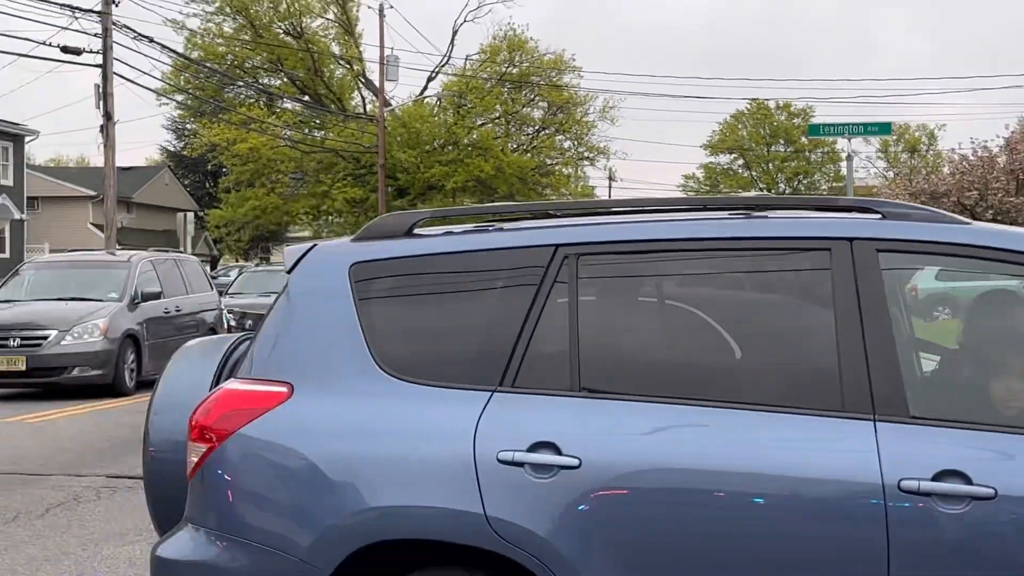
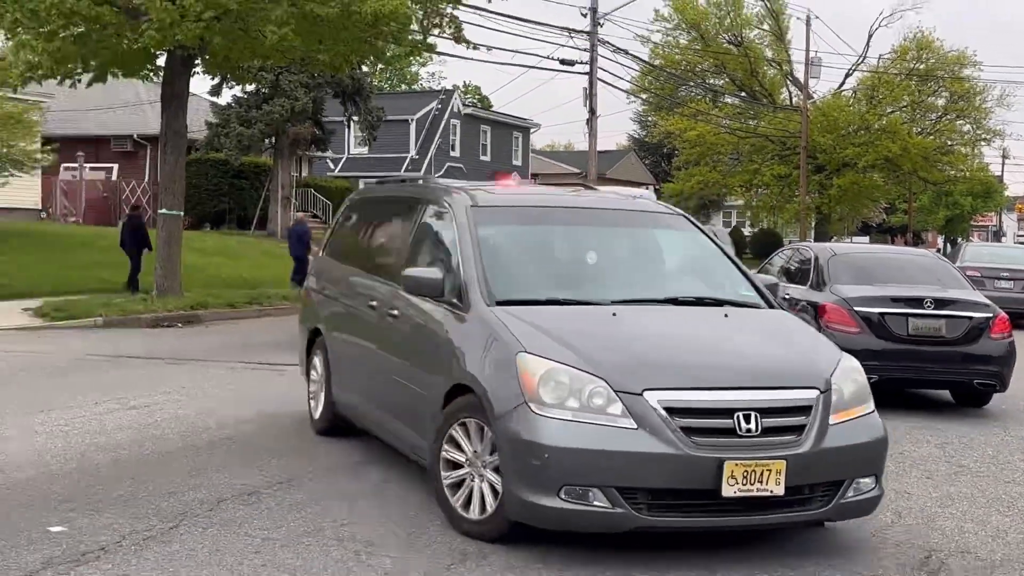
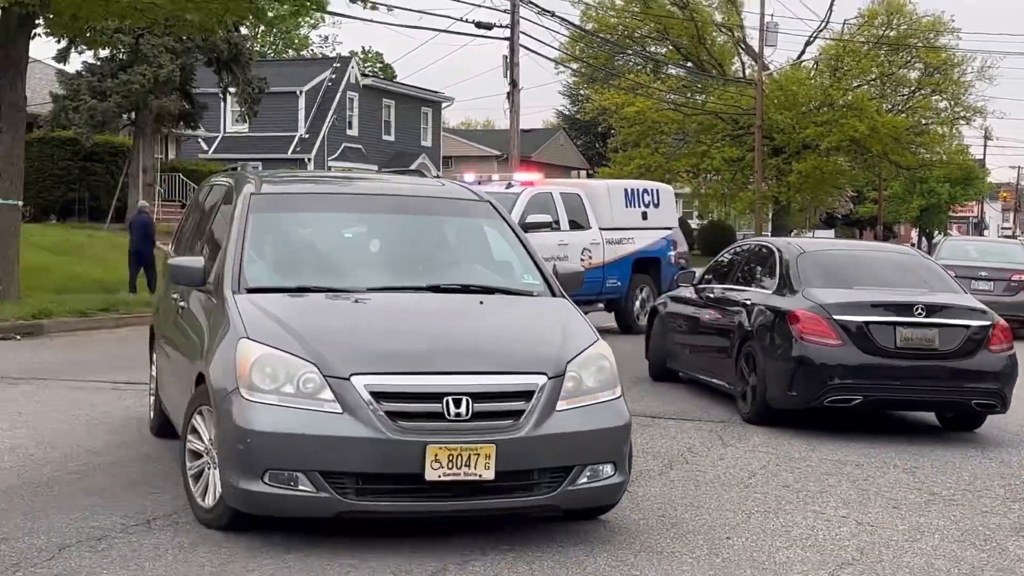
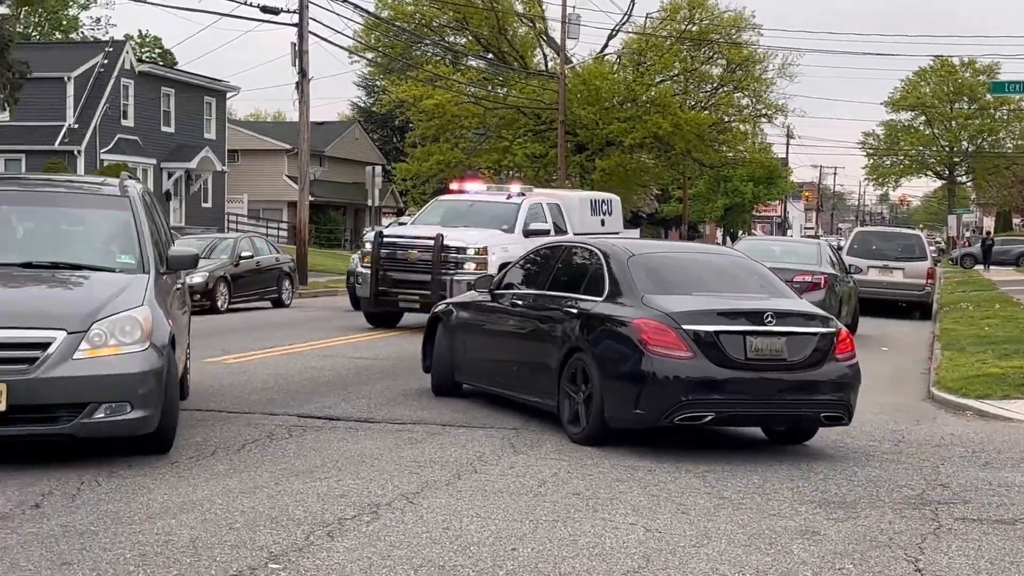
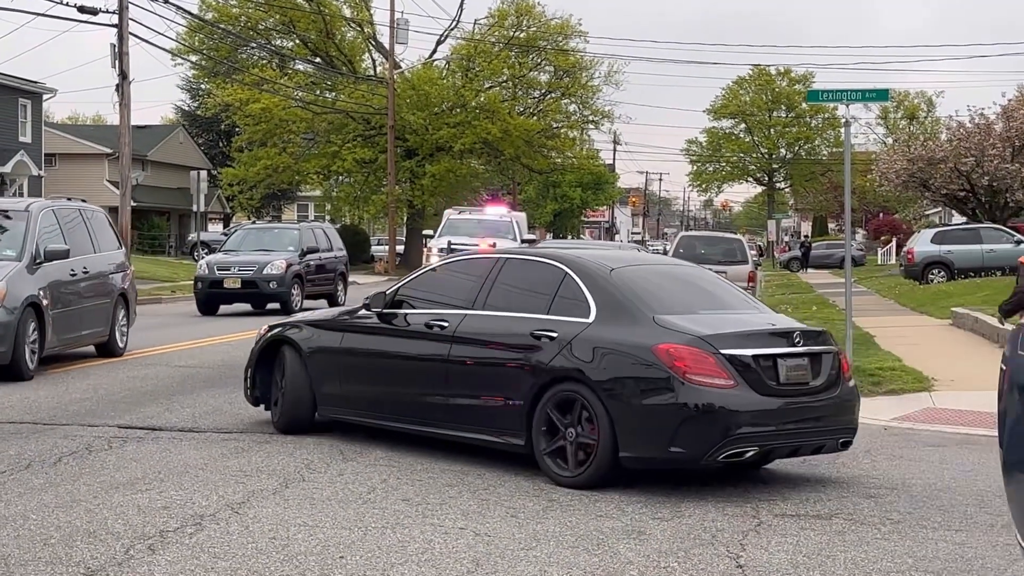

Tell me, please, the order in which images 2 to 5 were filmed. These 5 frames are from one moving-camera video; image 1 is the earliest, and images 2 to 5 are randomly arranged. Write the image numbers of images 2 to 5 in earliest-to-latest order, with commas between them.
5, 4, 3, 2
